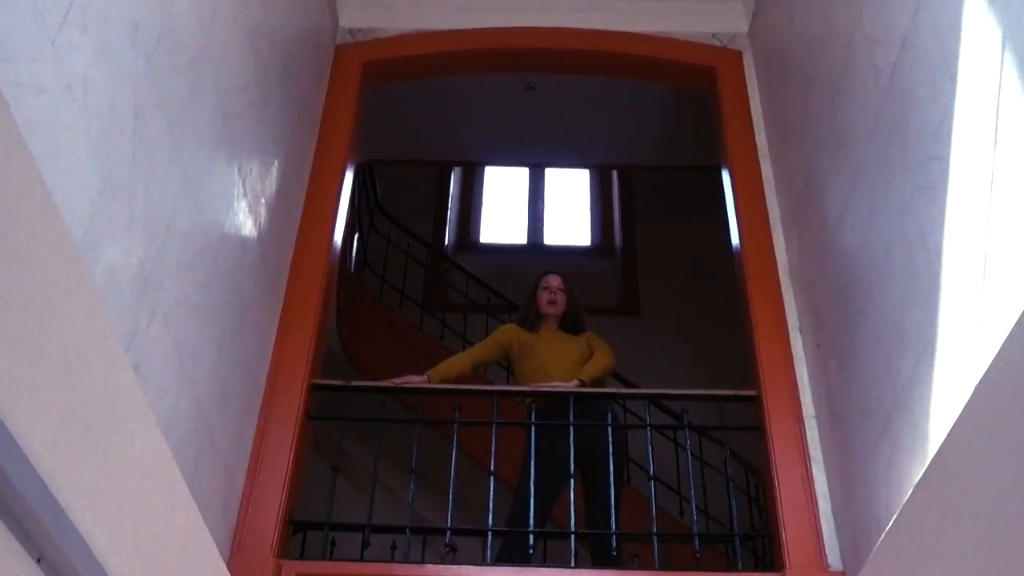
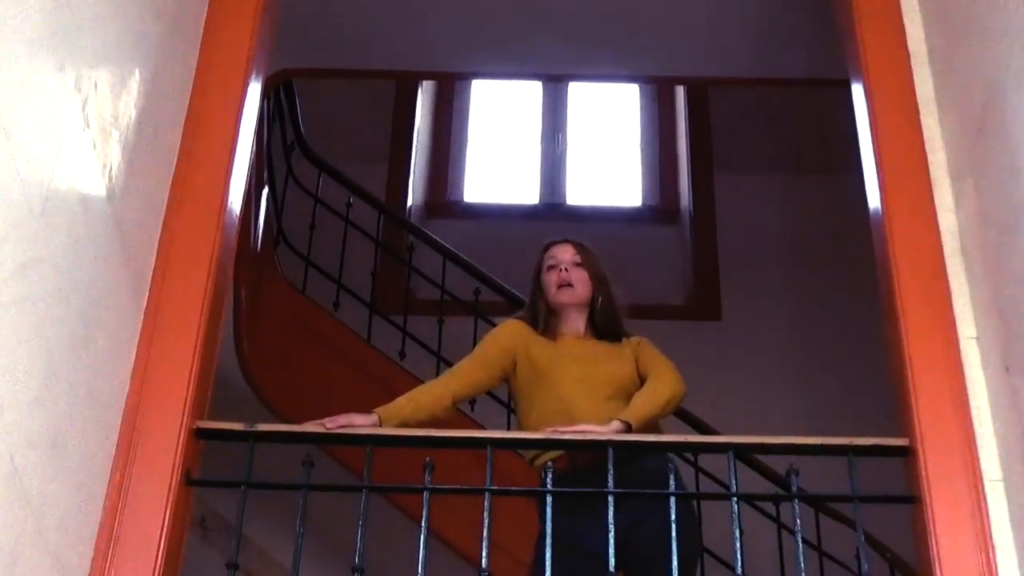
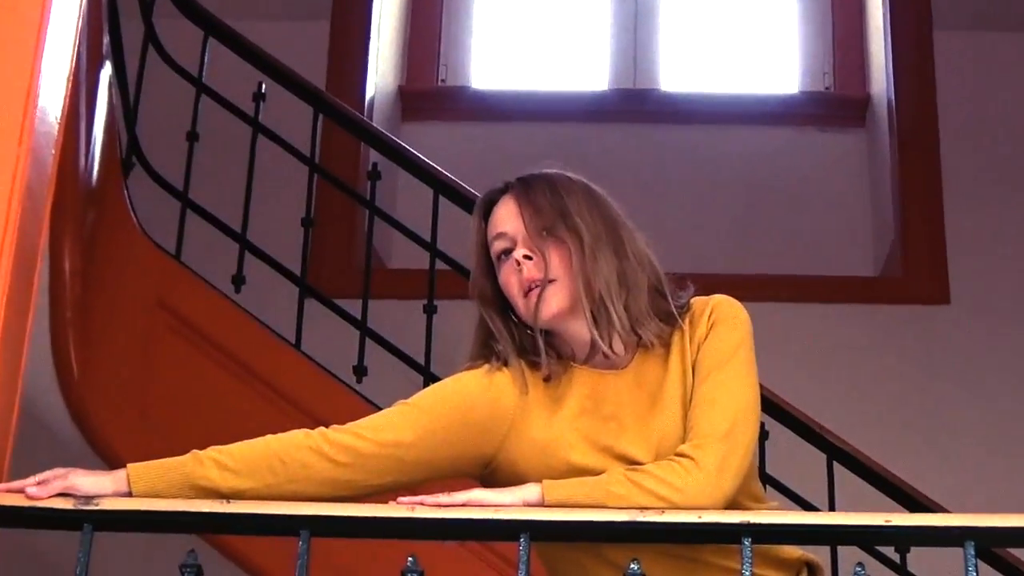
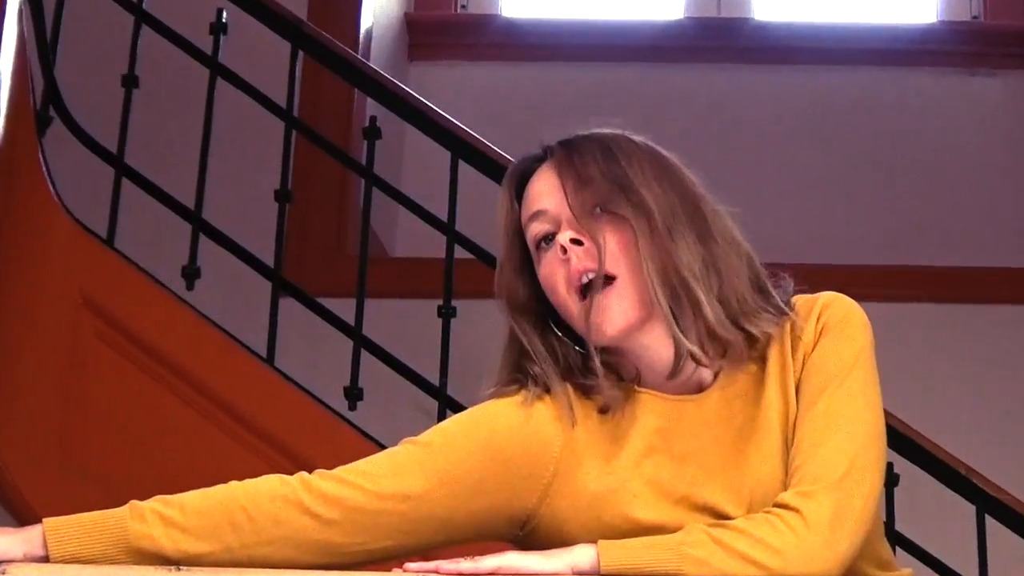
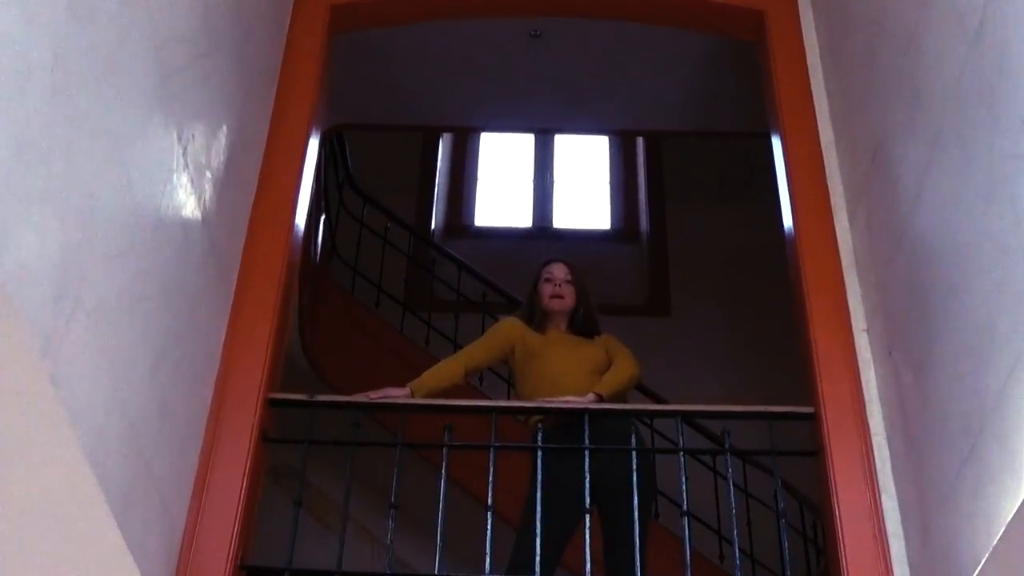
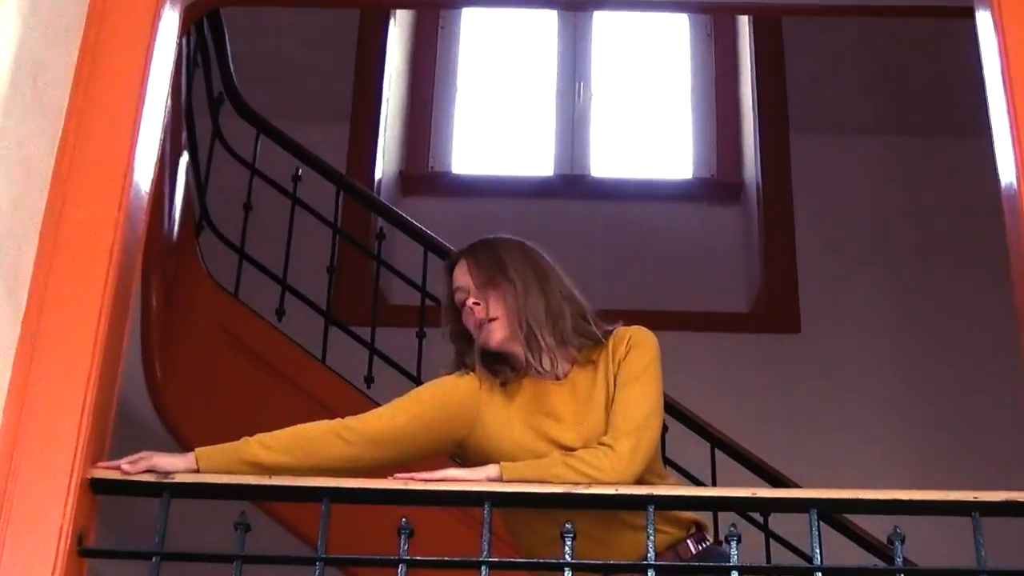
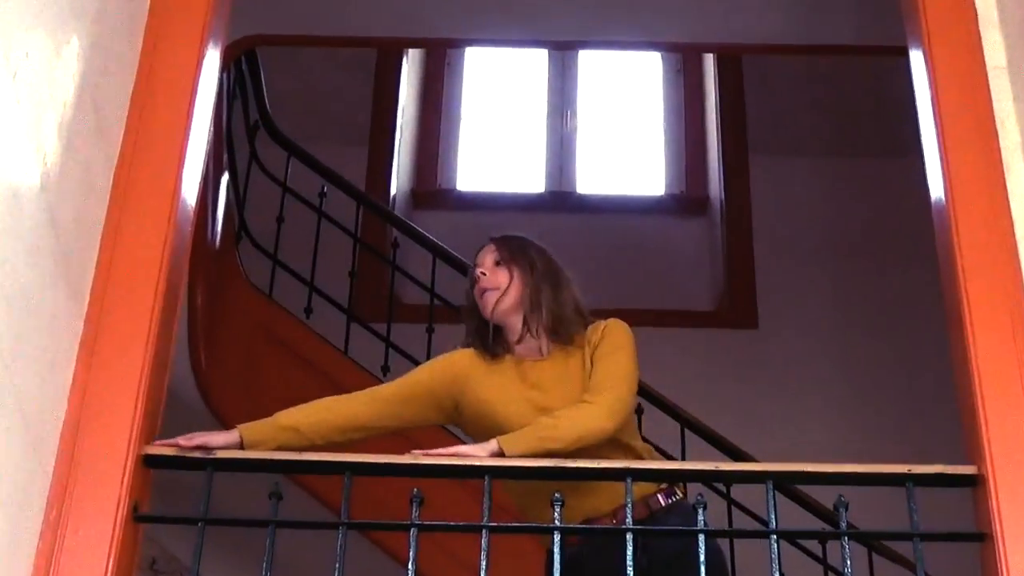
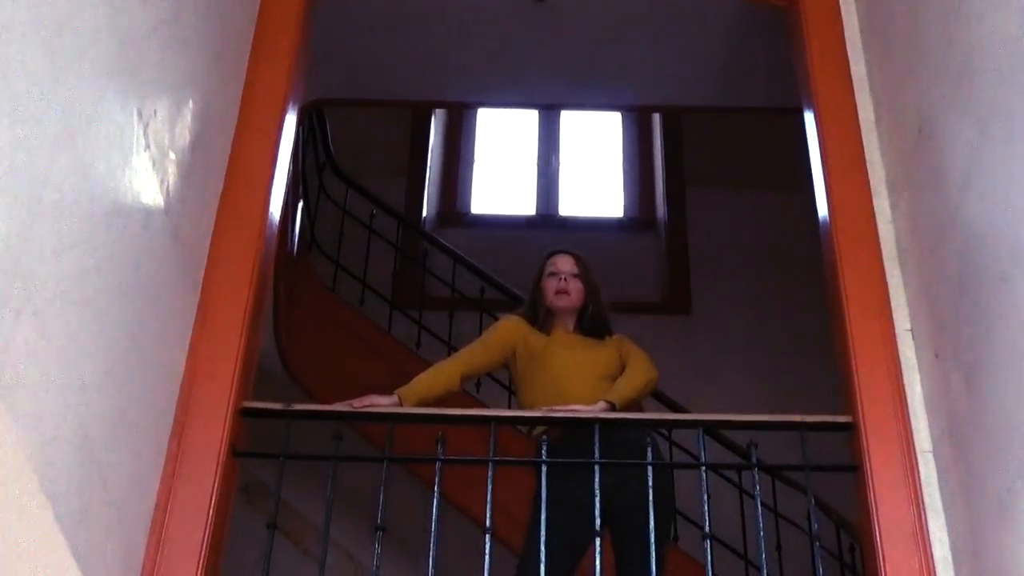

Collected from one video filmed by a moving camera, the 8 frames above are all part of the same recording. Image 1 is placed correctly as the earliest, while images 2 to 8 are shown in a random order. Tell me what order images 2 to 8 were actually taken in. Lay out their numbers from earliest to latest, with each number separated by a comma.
5, 8, 2, 7, 6, 3, 4
